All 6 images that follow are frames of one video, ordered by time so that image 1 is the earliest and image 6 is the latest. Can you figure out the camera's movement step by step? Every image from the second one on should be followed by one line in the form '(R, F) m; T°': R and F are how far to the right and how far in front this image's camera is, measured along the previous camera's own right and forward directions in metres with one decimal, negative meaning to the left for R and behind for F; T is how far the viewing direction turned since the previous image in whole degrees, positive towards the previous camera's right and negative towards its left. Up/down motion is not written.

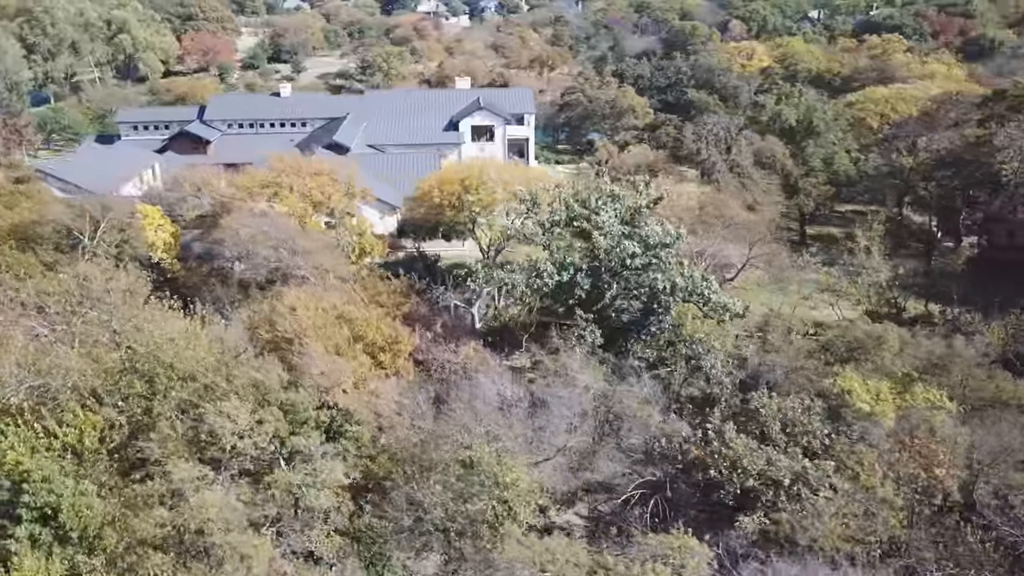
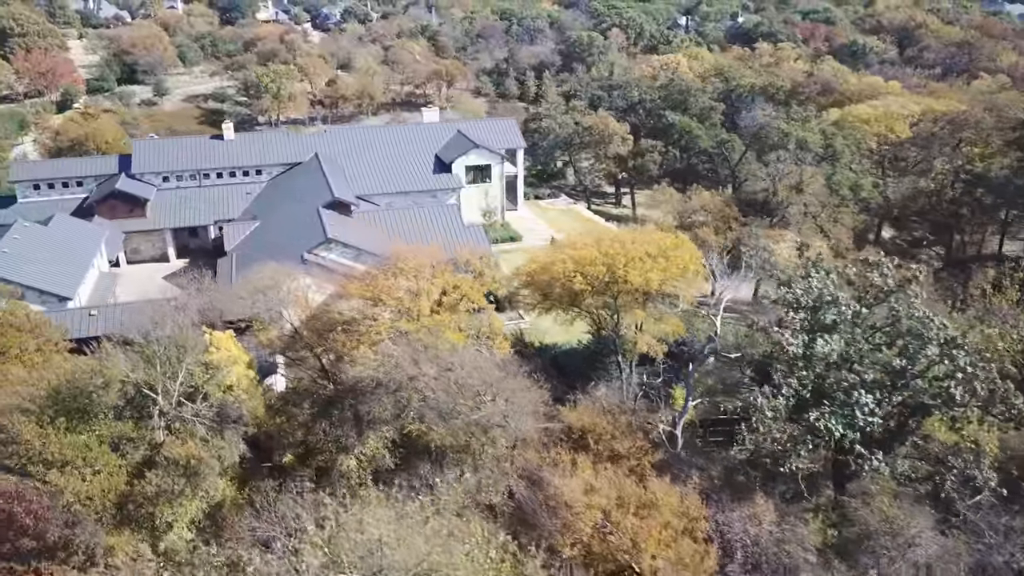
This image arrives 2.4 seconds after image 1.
(-8.7, +6.2) m; +12°
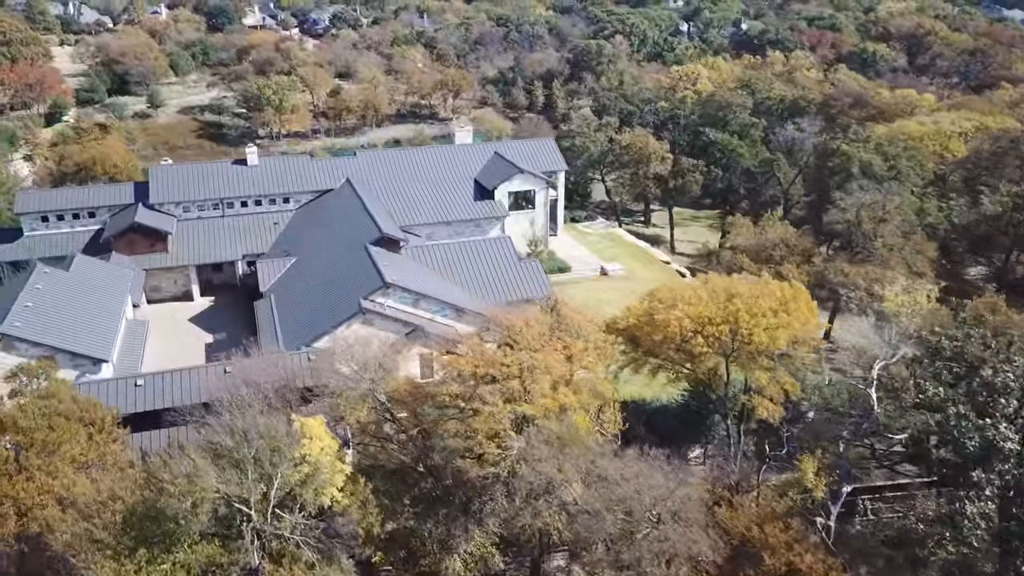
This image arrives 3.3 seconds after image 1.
(-3.0, +2.6) m; +1°
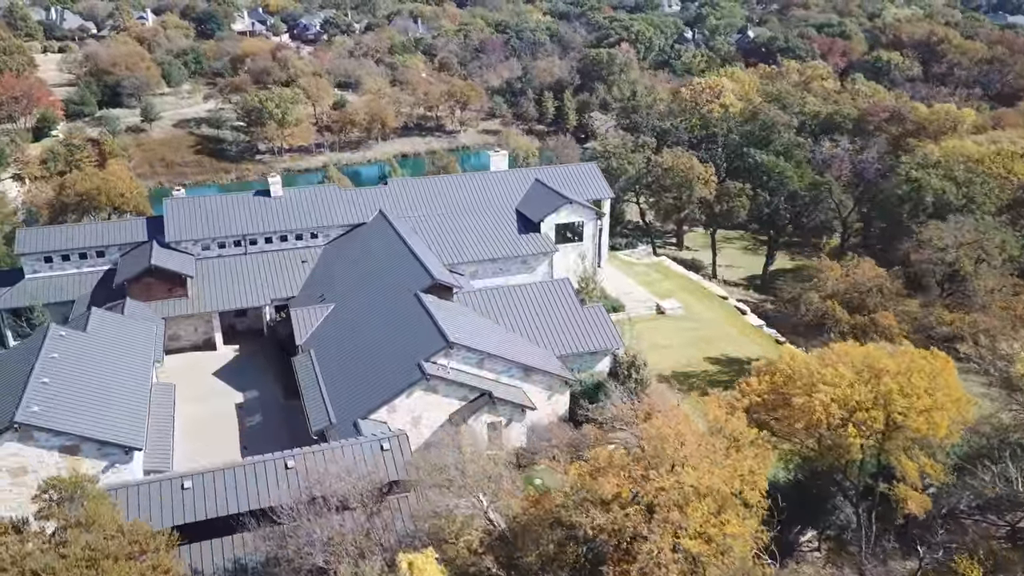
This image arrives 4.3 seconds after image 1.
(-2.7, +2.9) m; +1°
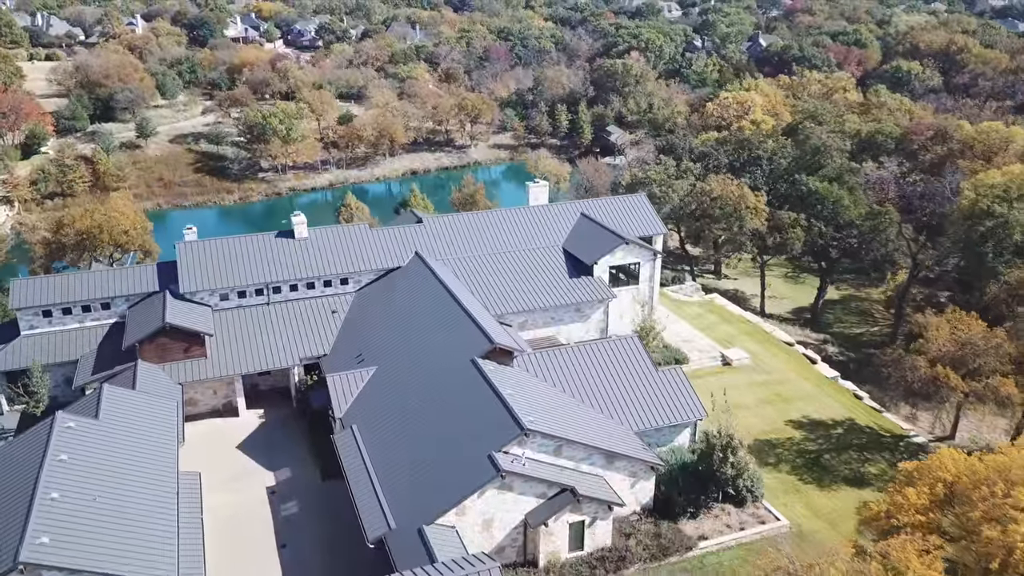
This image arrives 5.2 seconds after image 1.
(-2.3, +3.2) m; +1°
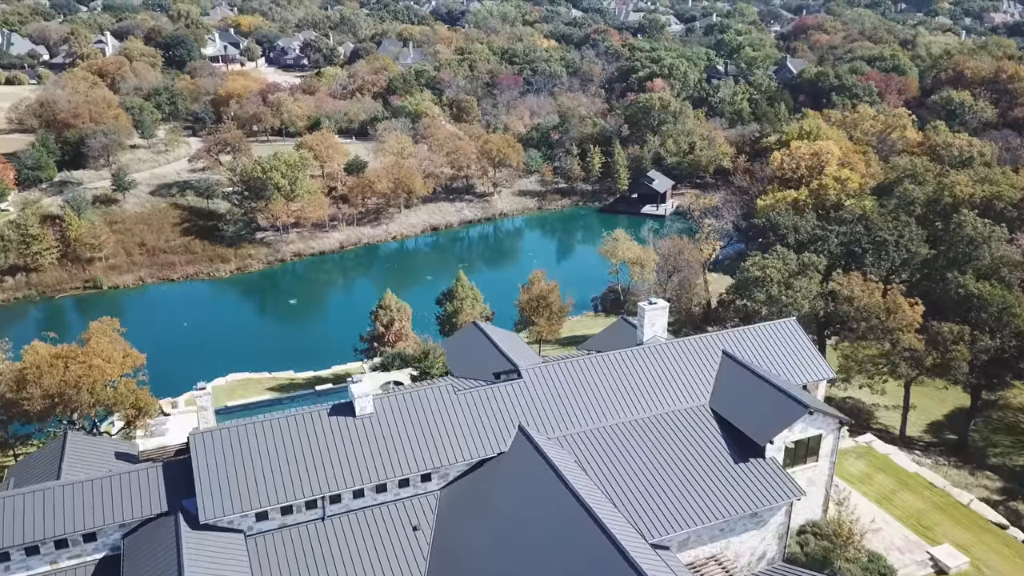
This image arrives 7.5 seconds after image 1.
(-4.5, +8.2) m; +2°
